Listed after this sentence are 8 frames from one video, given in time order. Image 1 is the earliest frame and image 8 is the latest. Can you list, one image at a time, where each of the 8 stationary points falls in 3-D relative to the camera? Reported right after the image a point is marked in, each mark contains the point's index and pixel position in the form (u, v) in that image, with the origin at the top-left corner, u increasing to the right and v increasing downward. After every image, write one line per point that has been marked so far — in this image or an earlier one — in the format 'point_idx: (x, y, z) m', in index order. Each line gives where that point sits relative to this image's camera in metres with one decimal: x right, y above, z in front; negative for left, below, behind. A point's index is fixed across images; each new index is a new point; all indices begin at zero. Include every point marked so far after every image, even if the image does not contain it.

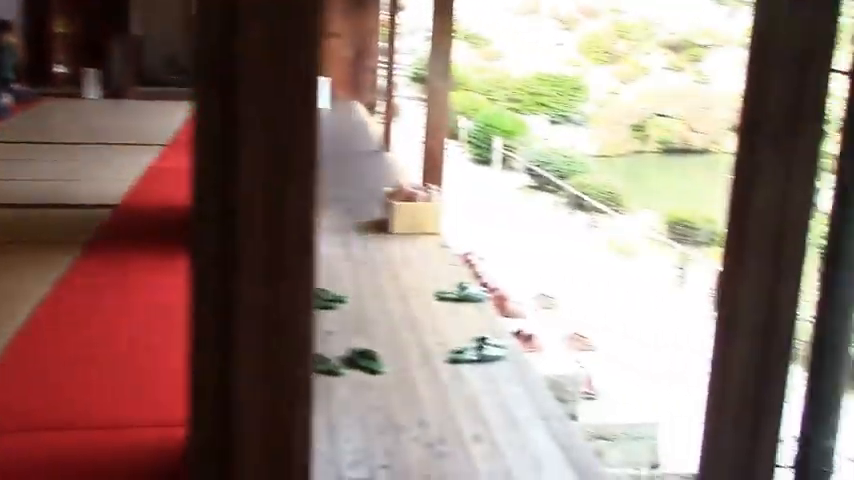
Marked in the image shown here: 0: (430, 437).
0: (0.0, -0.6, +2.8) m
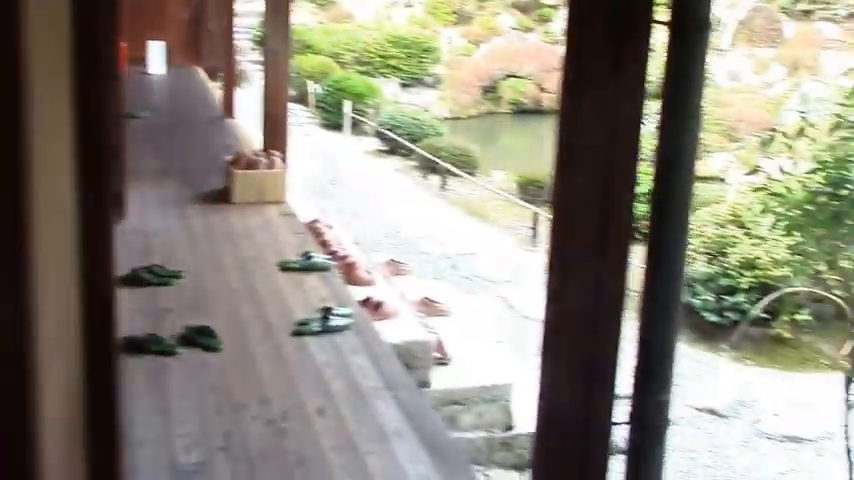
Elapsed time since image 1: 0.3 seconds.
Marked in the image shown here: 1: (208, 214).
0: (-0.4, -0.5, +2.7) m
1: (-1.0, +0.1, +4.5) m
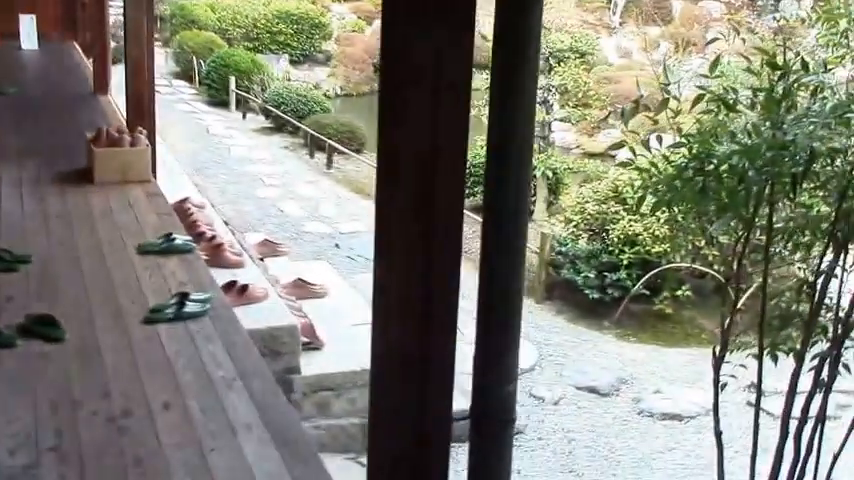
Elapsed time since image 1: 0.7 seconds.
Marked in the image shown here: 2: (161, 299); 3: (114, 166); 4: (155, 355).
0: (-0.8, -0.4, +2.5) m
1: (-1.6, +0.2, +4.3) m
2: (-0.9, -0.2, +3.1) m
3: (-1.4, +0.3, +4.5) m
4: (-0.8, -0.3, +2.8) m
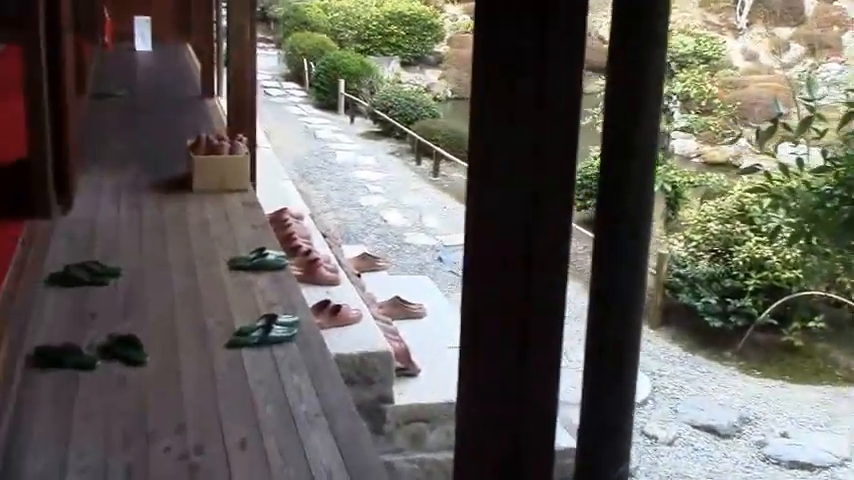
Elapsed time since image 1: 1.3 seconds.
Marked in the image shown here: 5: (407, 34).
0: (-0.6, -0.5, +2.3) m
1: (-1.1, +0.1, +4.2) m
2: (-0.5, -0.2, +3.0) m
3: (-0.9, +0.3, +4.3) m
4: (-0.5, -0.4, +2.6) m
5: (-0.3, +3.0, +14.2) m
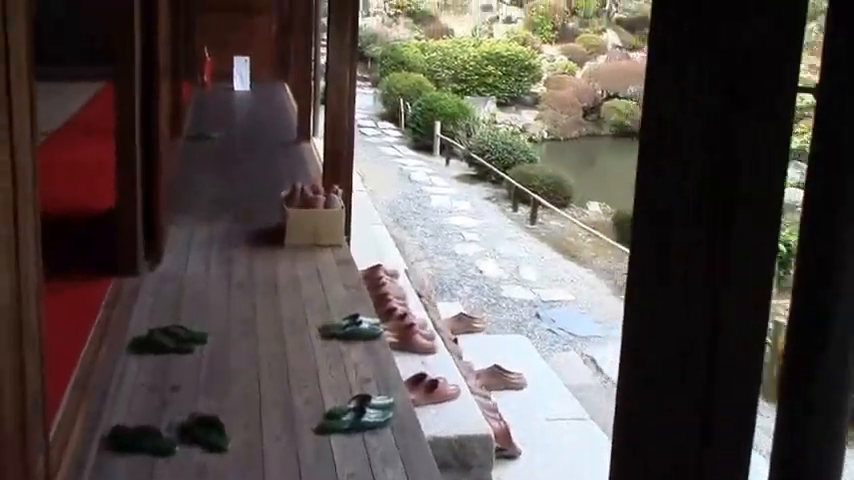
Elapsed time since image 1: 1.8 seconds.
0: (-0.3, -0.7, +2.1) m
1: (-0.7, -0.1, +4.0) m
2: (-0.2, -0.4, +2.7) m
3: (-0.5, +0.1, +4.1) m
4: (-0.2, -0.6, +2.4) m
5: (+1.1, +2.4, +14.0) m
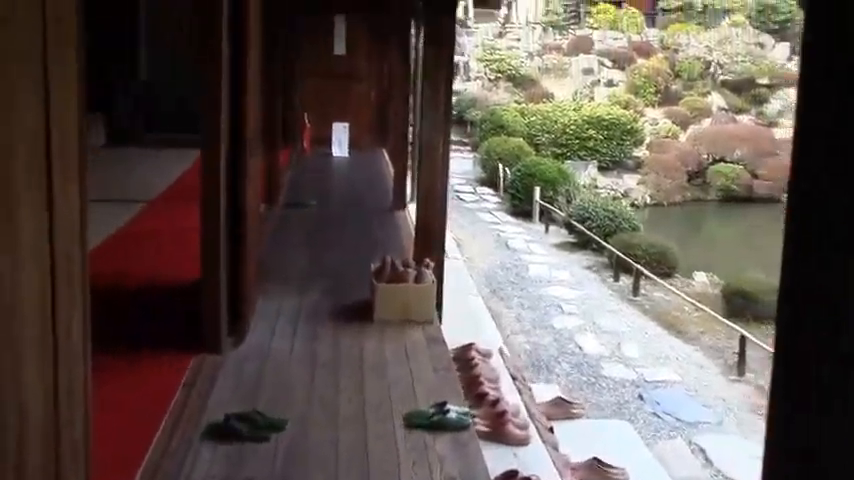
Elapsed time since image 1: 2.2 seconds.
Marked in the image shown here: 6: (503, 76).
0: (-0.2, -0.8, +1.9) m
1: (-0.3, -0.4, +3.8) m
2: (0.0, -0.7, +2.5) m
3: (-0.1, -0.3, +4.0) m
4: (-0.1, -0.8, +2.1) m
5: (+2.5, +1.4, +13.8) m
6: (+1.3, +2.7, +16.4) m
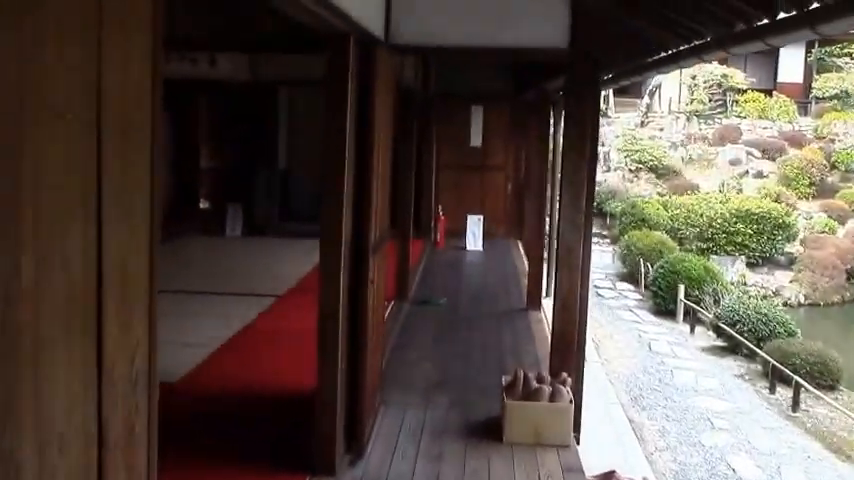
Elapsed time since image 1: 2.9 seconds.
0: (0.0, -1.1, +1.4) m
1: (+0.1, -0.8, +3.4) m
2: (+0.3, -0.9, +2.1) m
3: (+0.4, -0.7, +3.6) m
4: (+0.2, -1.0, +1.7) m
5: (+4.4, +0.1, +13.0) m
6: (+3.5, +1.2, +15.9) m
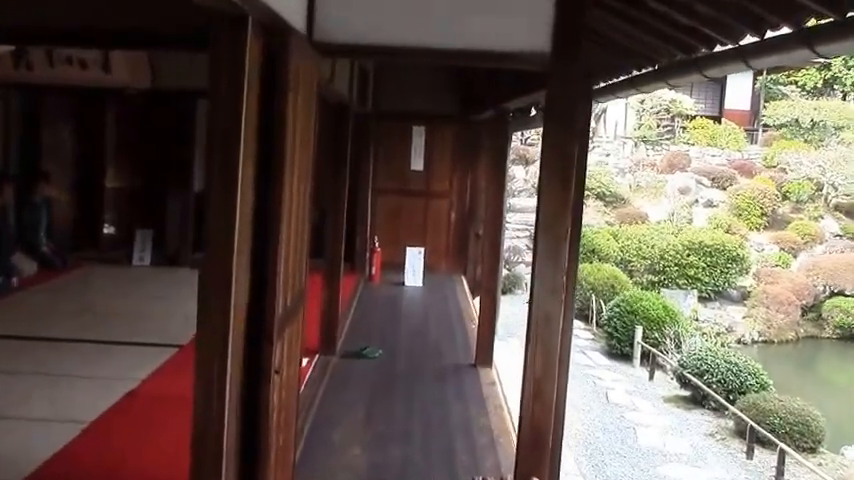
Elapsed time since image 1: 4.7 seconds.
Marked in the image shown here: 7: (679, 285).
0: (0.0, -1.2, +0.5) m
1: (-0.1, -0.9, +2.5) m
2: (+0.2, -1.1, +1.1) m
3: (+0.2, -0.9, +2.6) m
4: (+0.1, -1.2, +0.7) m
5: (+3.5, -0.3, +12.3) m
6: (+2.5, +0.7, +15.1) m
7: (+3.2, -0.6, +12.6) m
